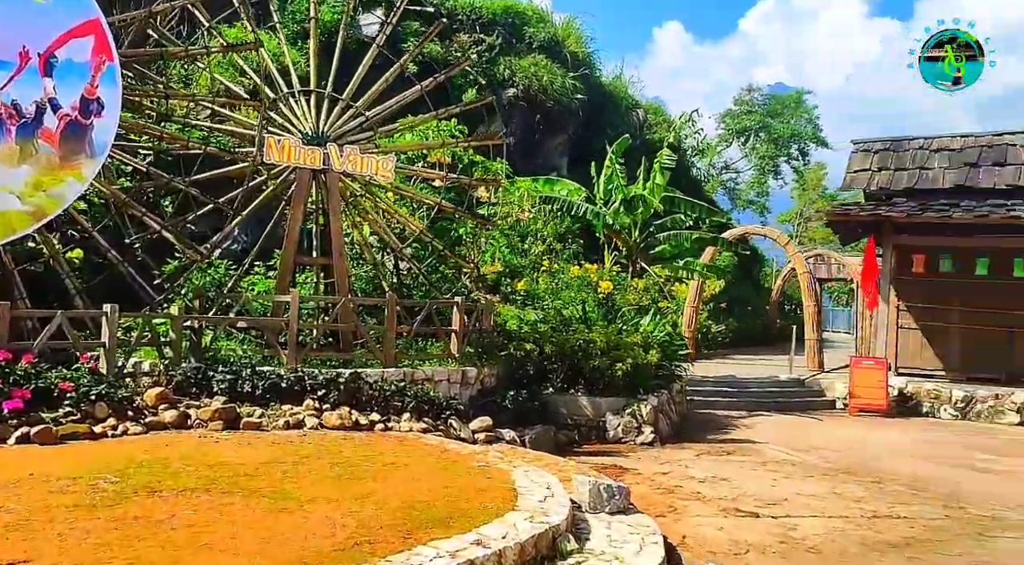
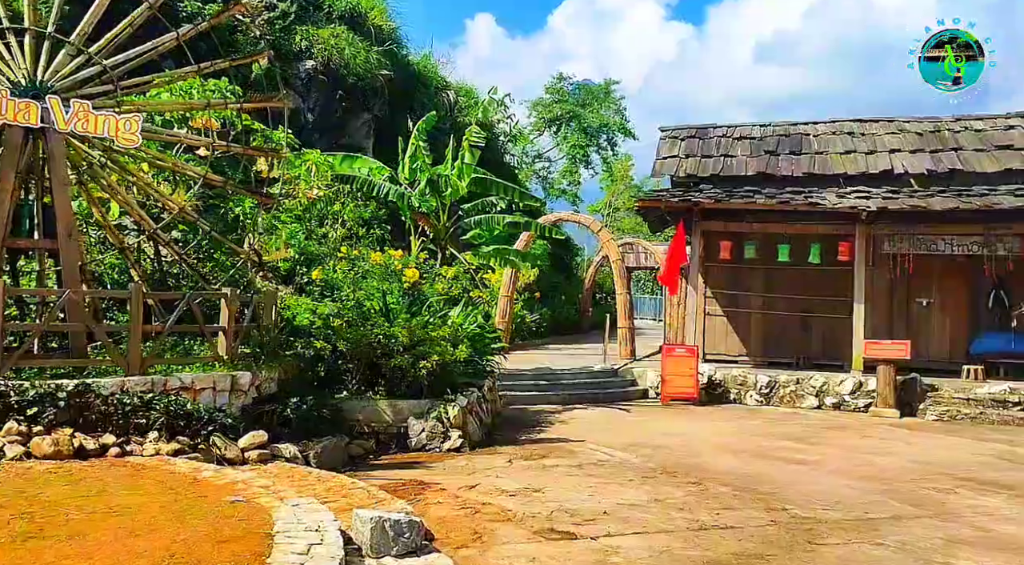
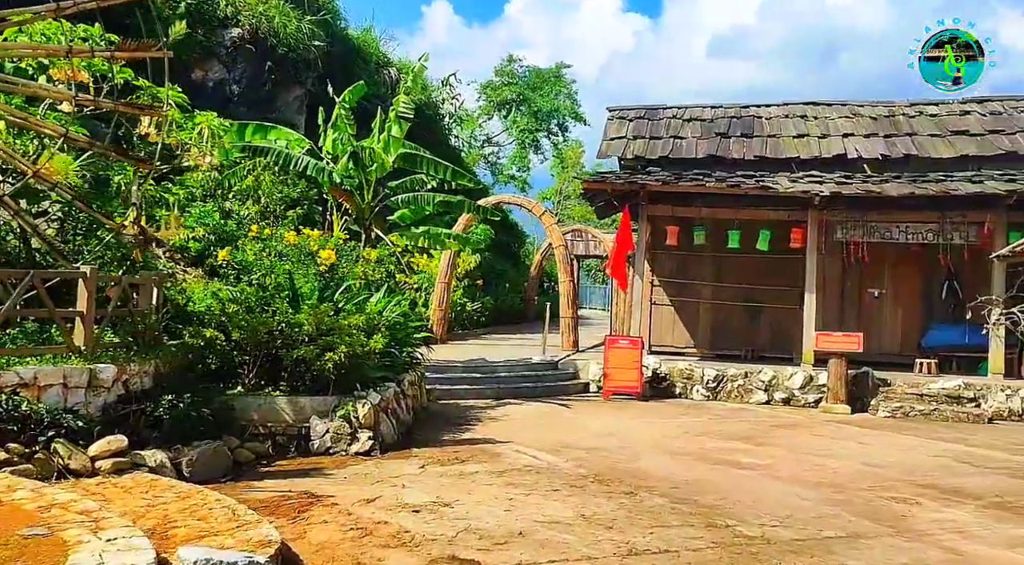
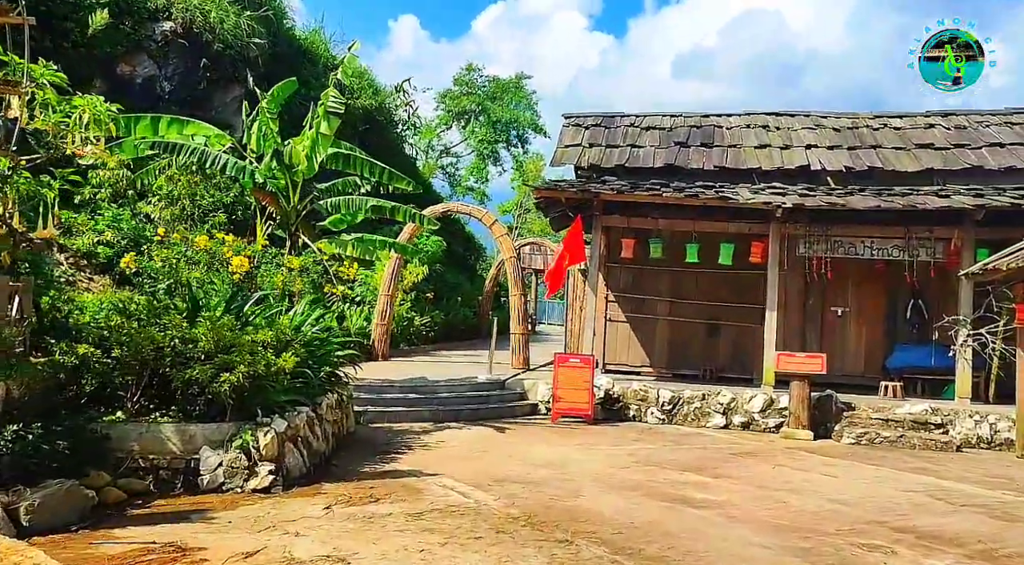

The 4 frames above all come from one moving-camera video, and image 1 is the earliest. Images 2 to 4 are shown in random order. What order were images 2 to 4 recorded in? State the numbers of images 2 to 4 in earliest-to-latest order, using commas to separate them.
2, 3, 4
